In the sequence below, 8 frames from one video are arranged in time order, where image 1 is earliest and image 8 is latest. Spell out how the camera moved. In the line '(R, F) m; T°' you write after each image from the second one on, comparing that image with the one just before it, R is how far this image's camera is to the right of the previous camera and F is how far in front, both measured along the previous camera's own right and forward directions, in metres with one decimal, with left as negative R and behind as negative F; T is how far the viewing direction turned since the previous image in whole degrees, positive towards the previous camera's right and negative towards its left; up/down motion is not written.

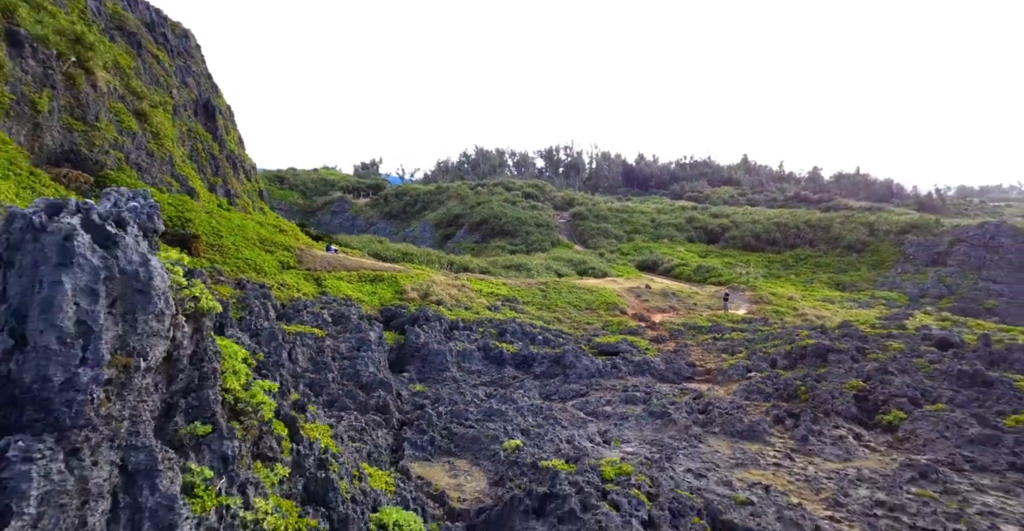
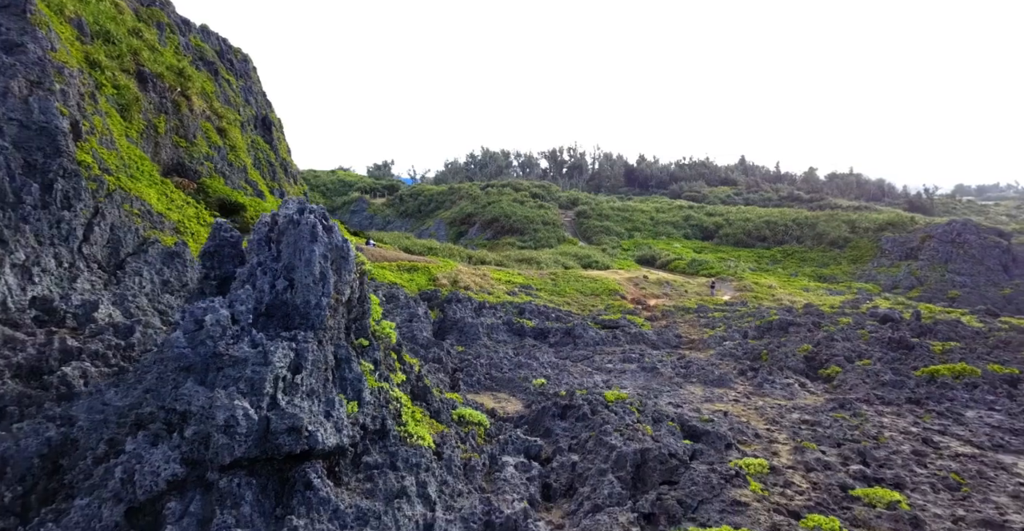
(-0.5, -3.7) m; 0°
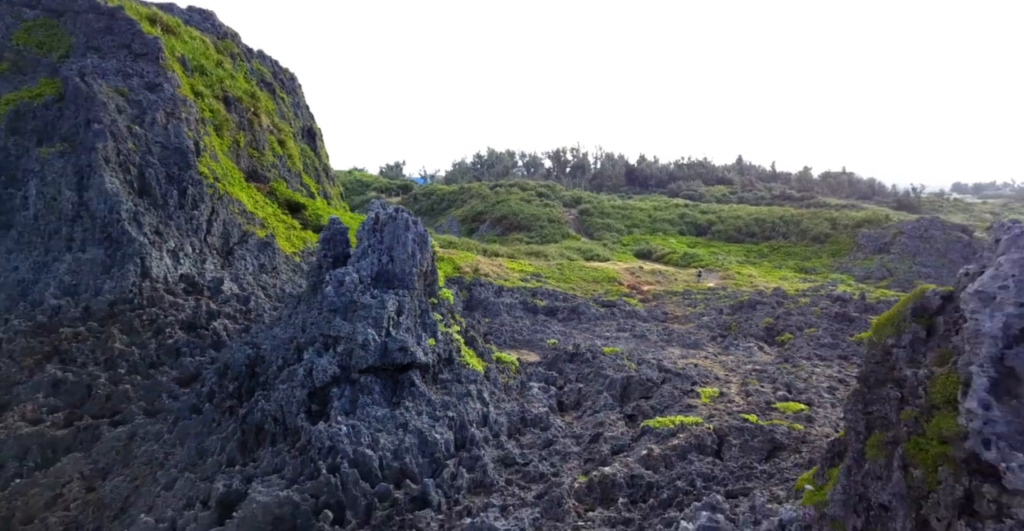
(-0.4, -4.0) m; 0°
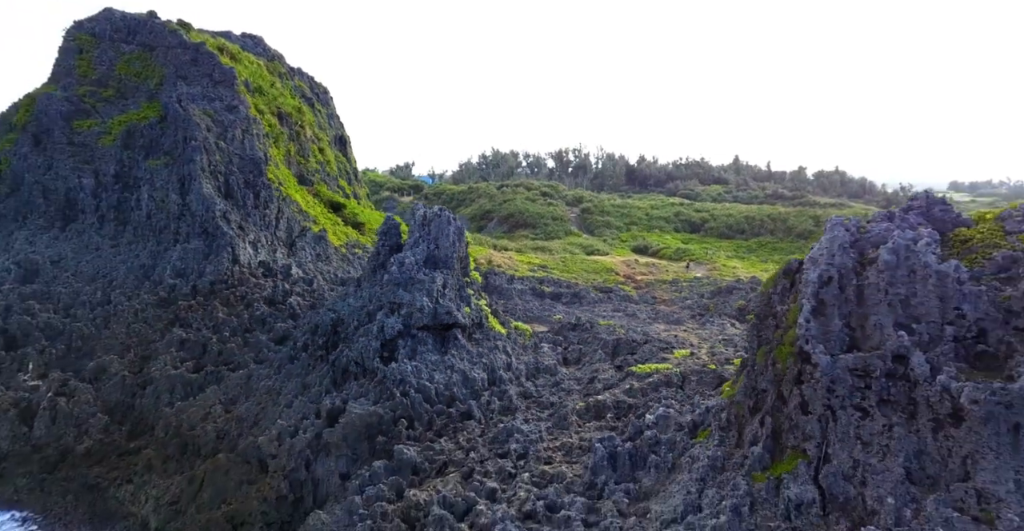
(-0.3, -3.7) m; 0°
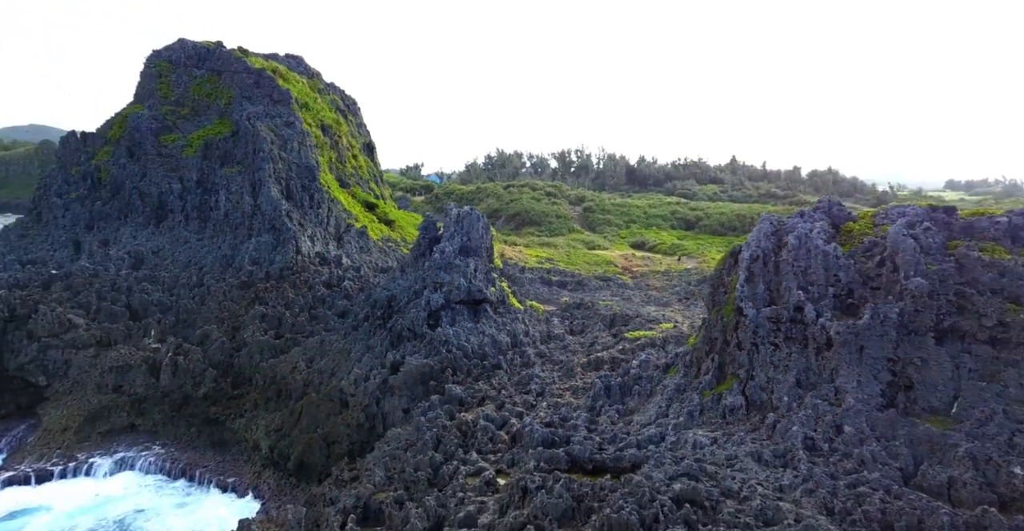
(-0.4, -3.8) m; 0°
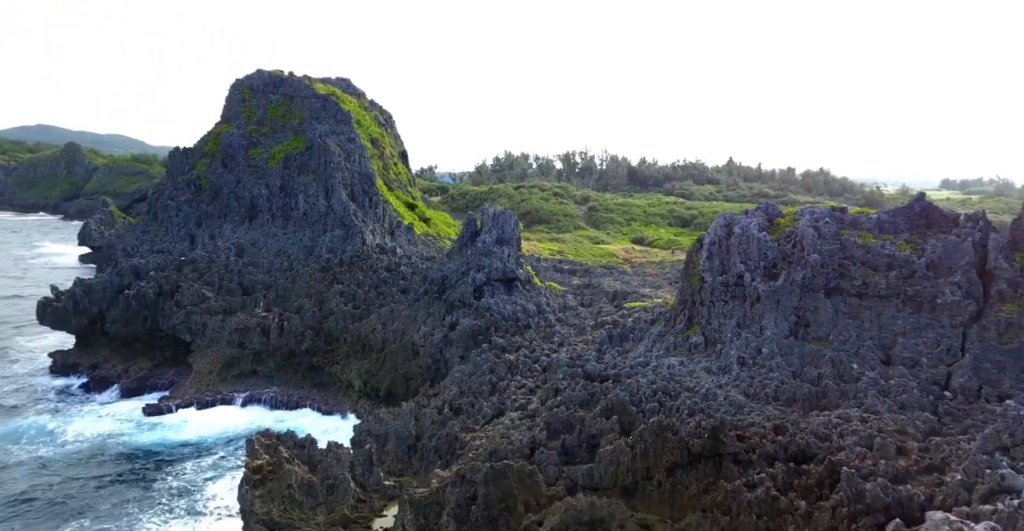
(-0.8, -5.5) m; 0°
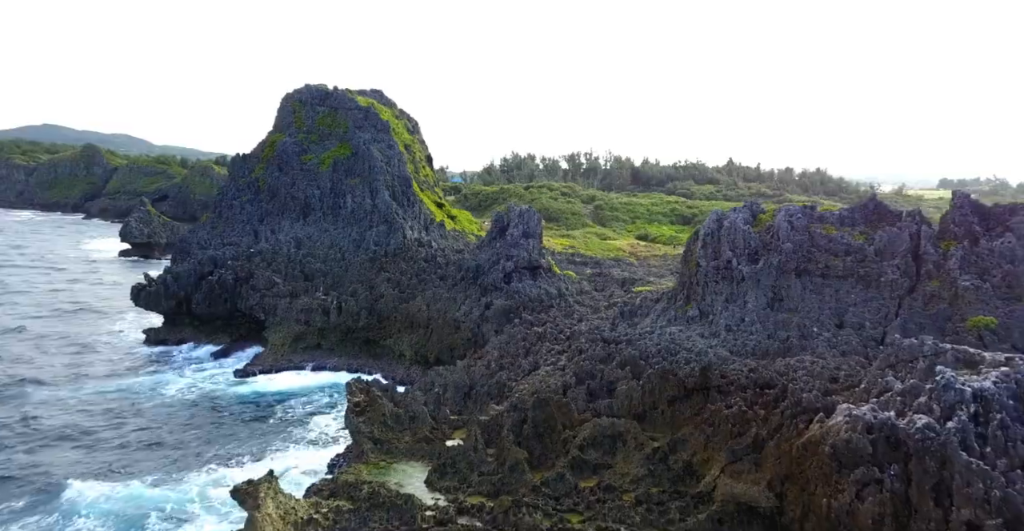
(-0.9, -4.0) m; 0°
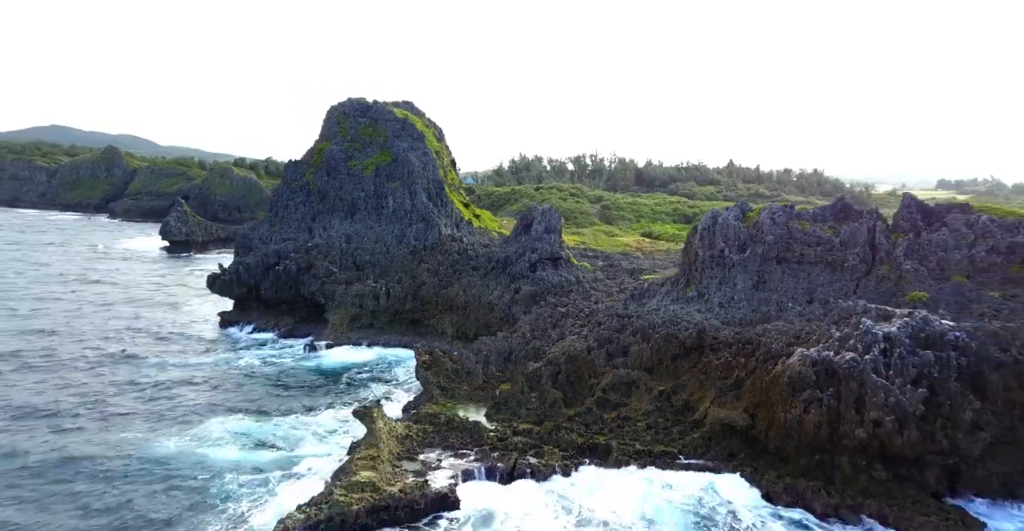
(-1.0, -4.3) m; 0°
